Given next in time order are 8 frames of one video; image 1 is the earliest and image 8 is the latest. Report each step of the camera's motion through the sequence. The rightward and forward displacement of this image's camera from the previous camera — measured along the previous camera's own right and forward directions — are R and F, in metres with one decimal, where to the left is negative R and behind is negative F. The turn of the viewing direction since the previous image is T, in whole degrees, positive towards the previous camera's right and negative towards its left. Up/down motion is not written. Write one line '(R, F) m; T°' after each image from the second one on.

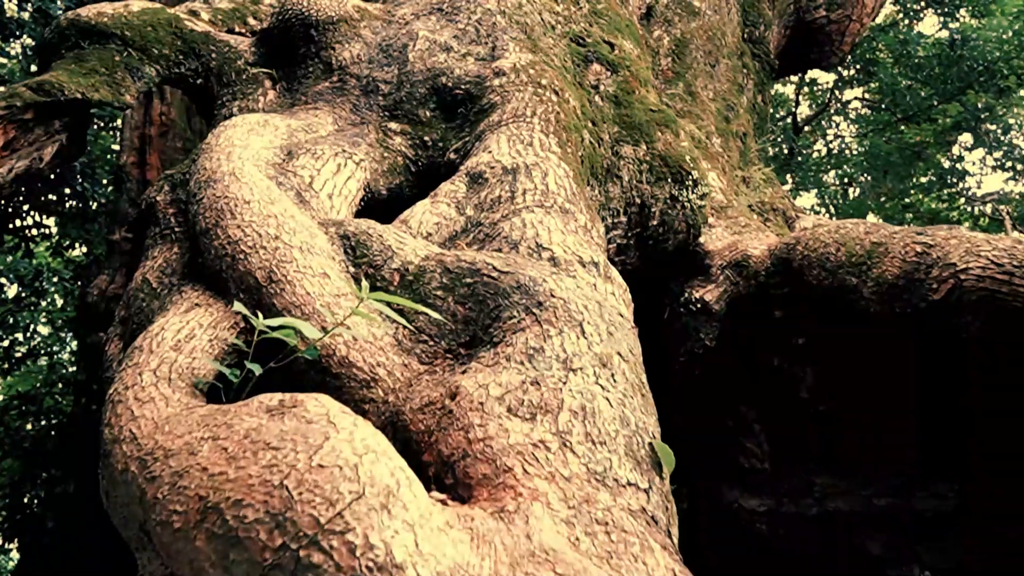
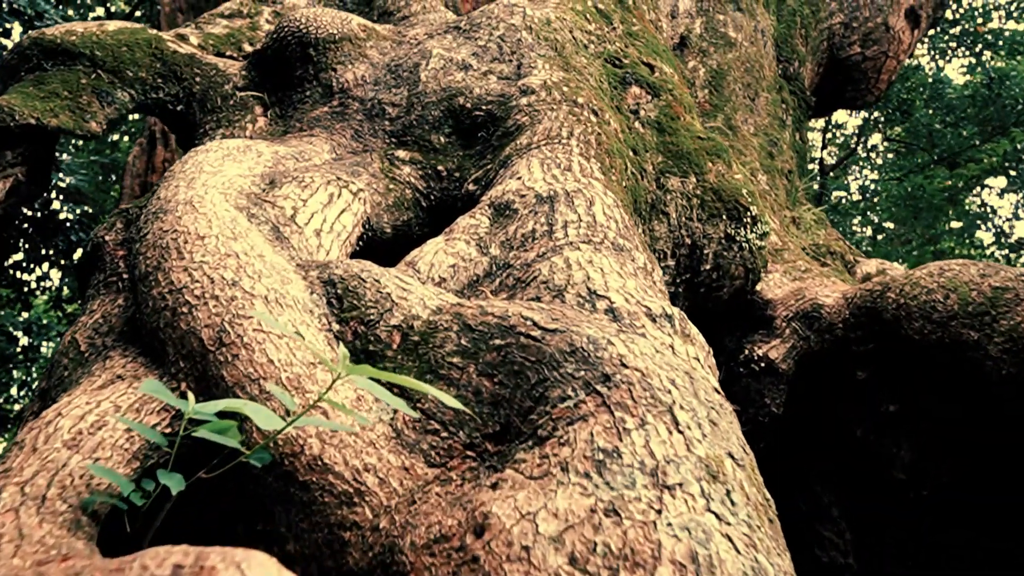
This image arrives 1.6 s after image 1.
(-0.1, +1.0) m; -1°
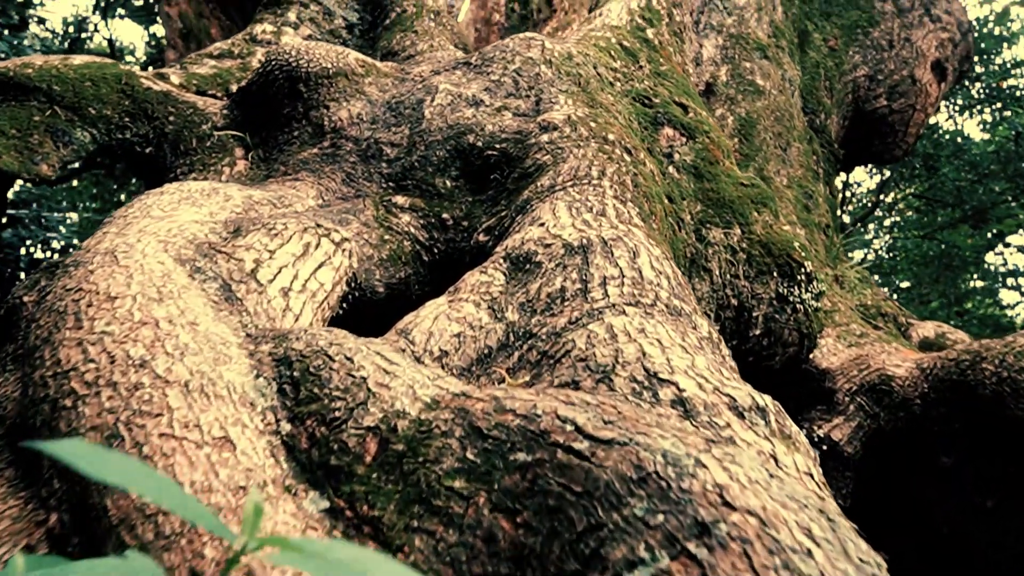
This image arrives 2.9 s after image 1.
(0.0, +0.8) m; -1°
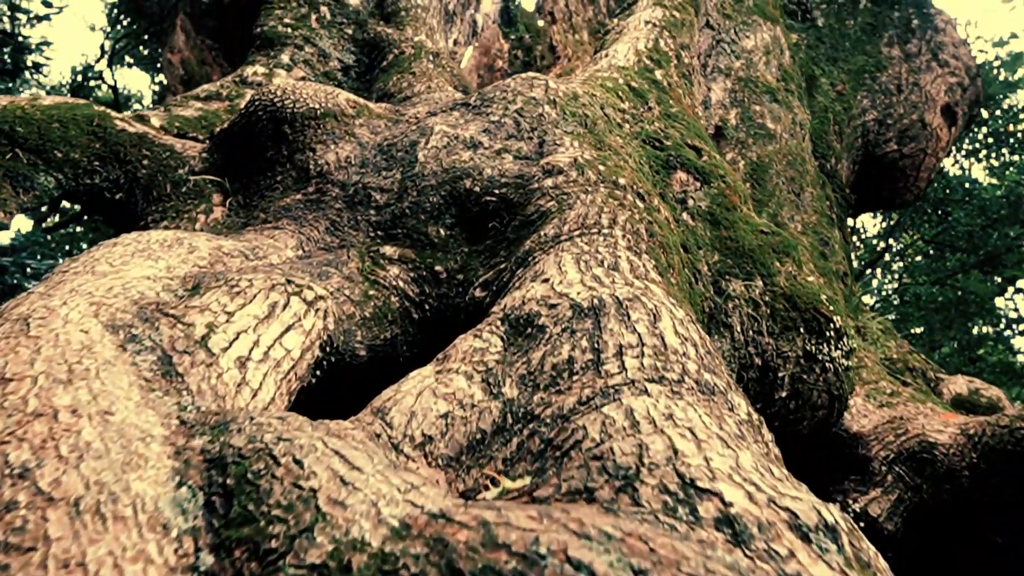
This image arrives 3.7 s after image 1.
(0.0, +0.4) m; 0°
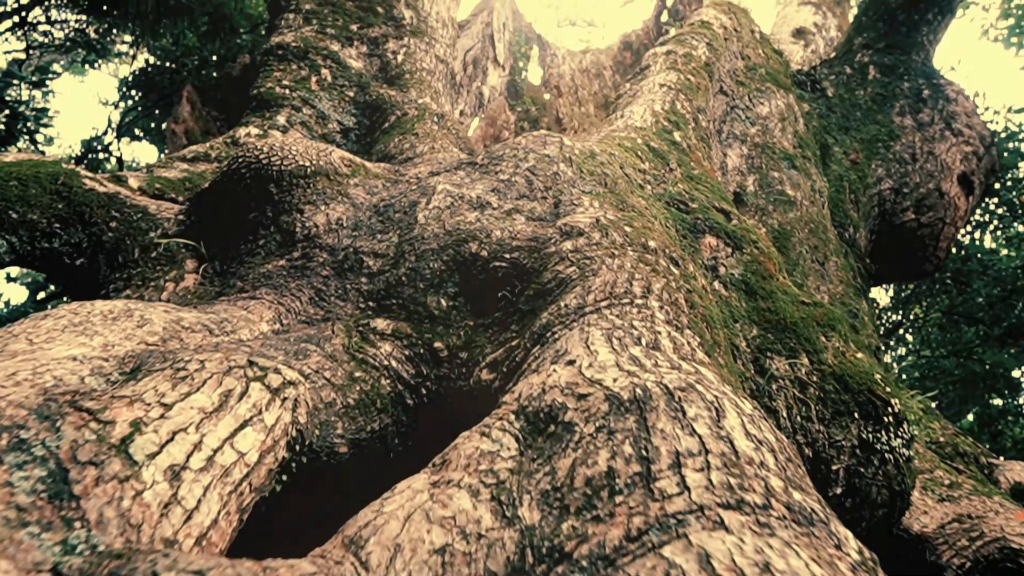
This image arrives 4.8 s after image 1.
(0.0, +0.5) m; 0°
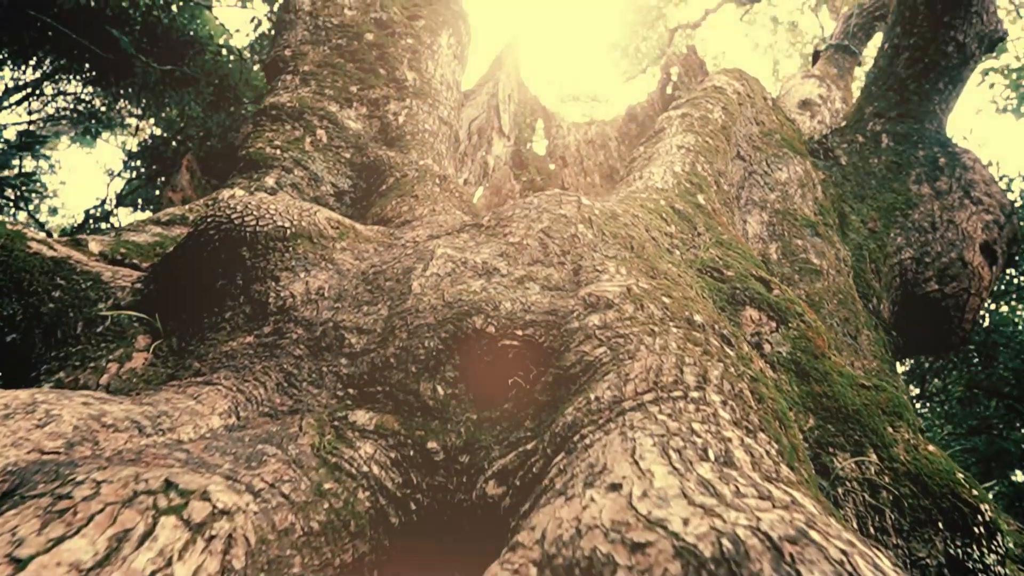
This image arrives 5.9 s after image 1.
(0.0, +0.6) m; 0°
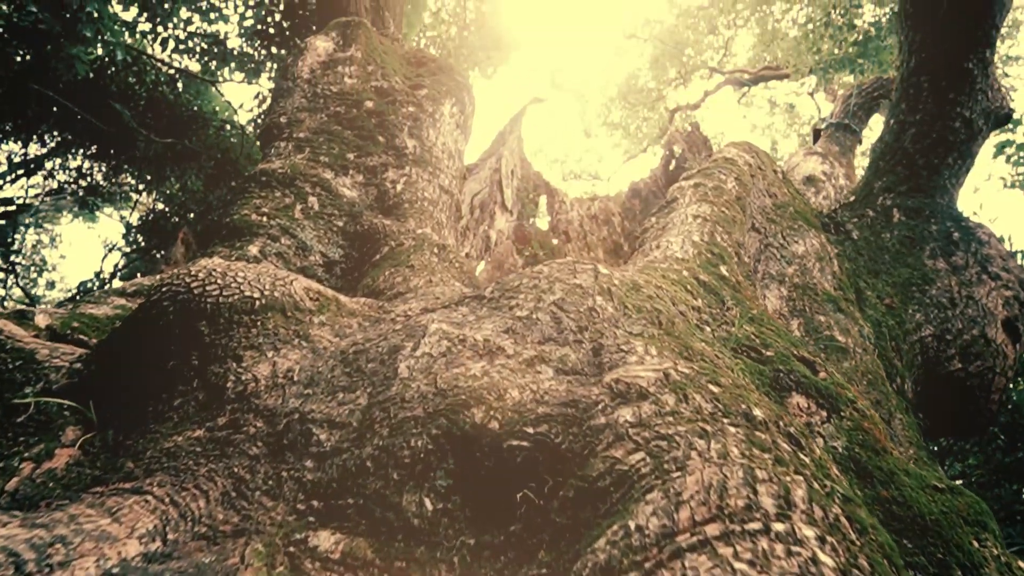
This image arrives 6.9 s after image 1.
(0.0, +0.5) m; 0°
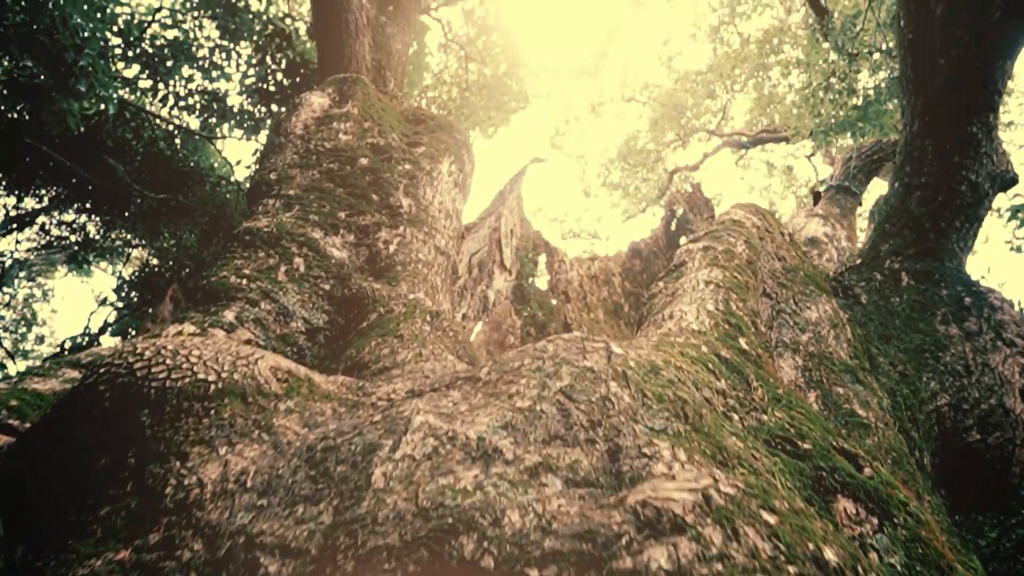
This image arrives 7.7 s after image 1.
(0.0, +0.4) m; 0°
